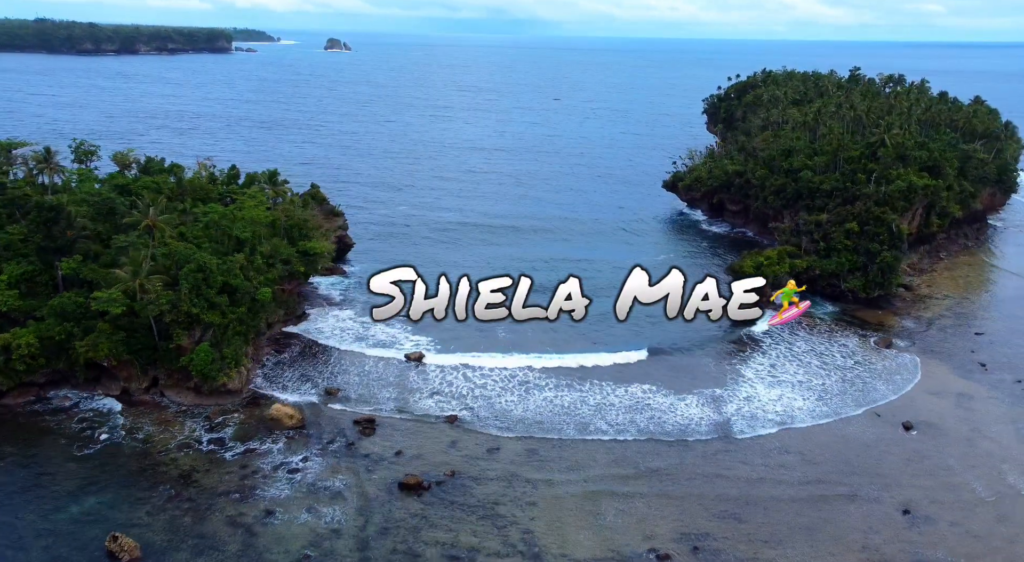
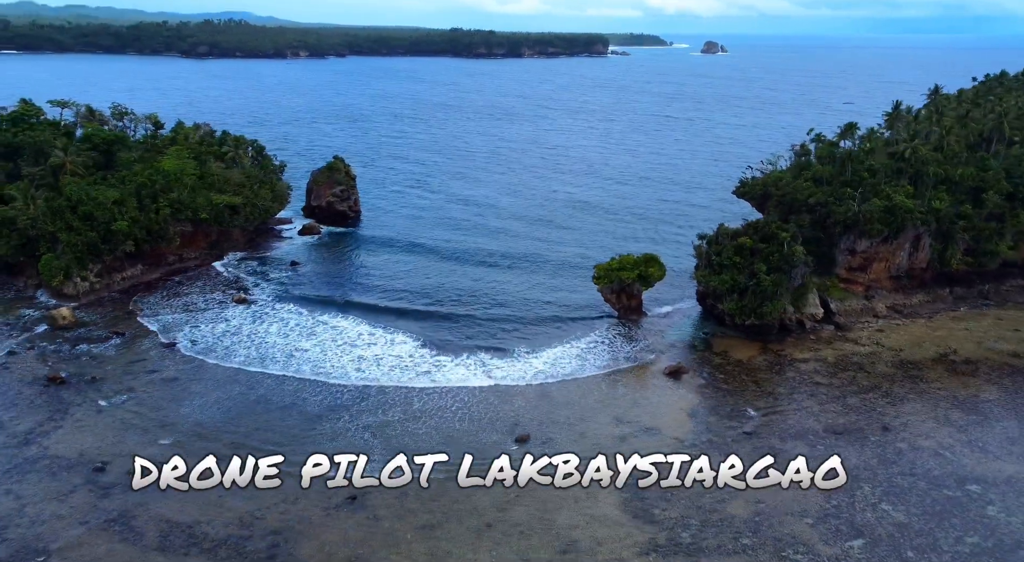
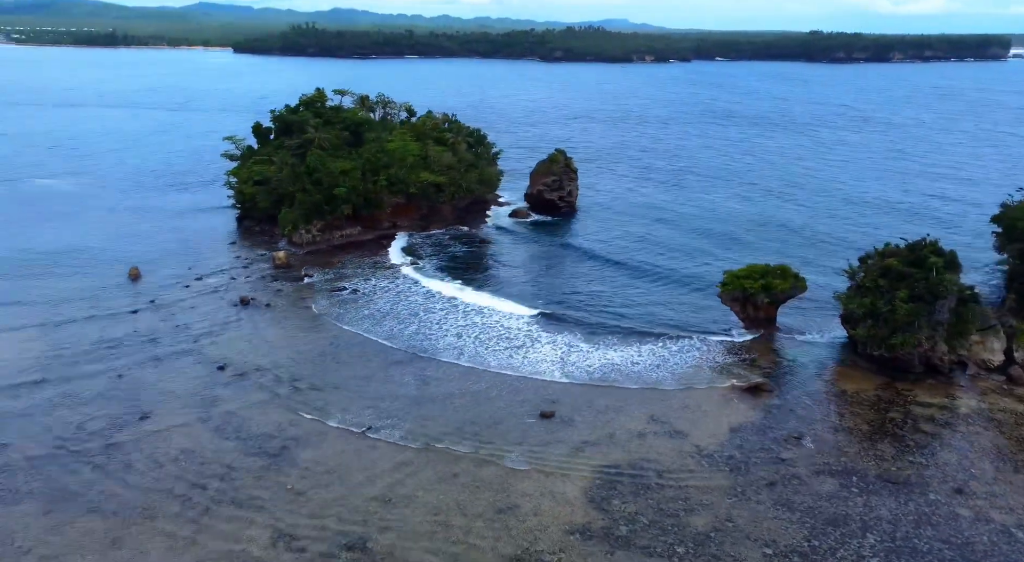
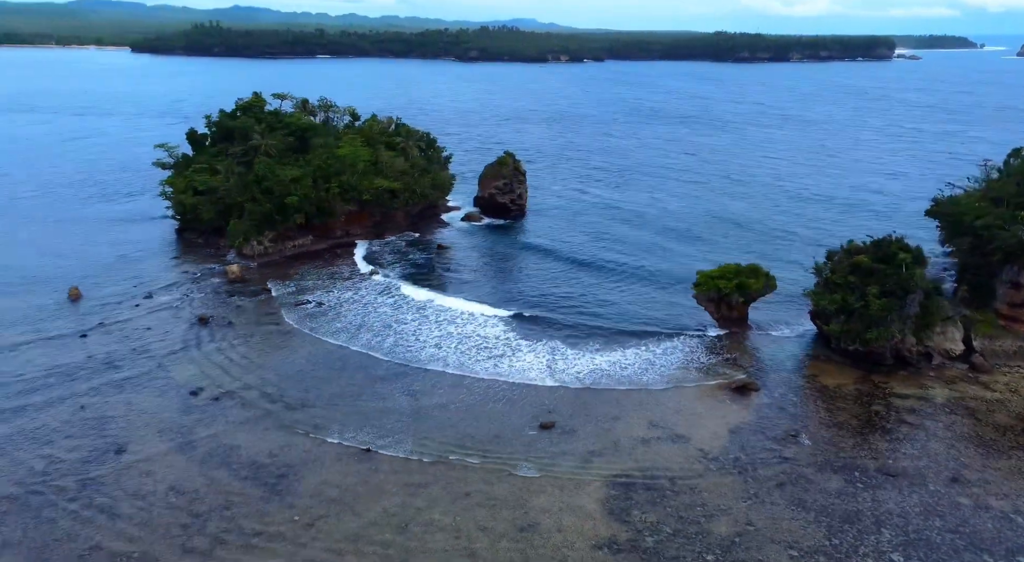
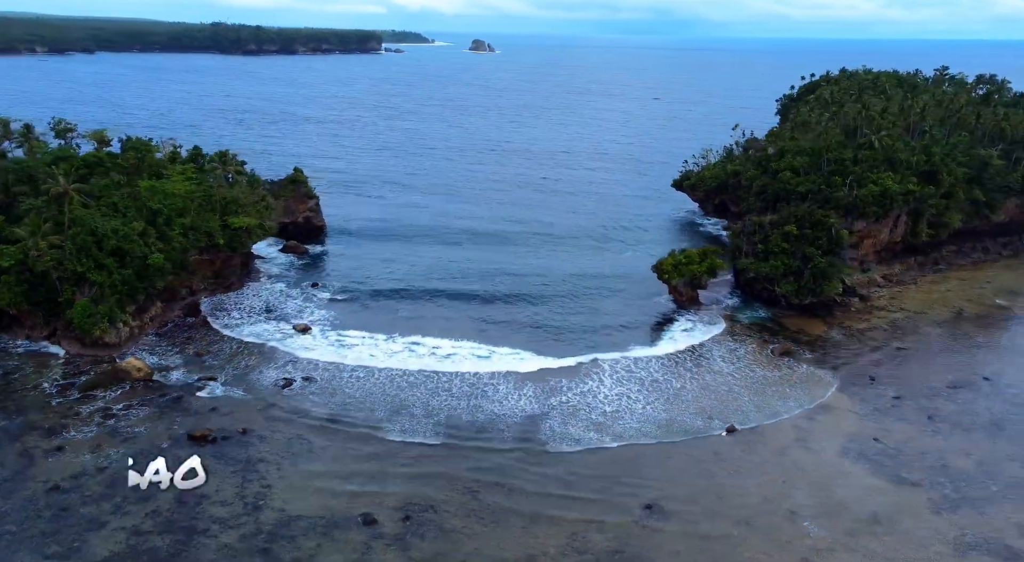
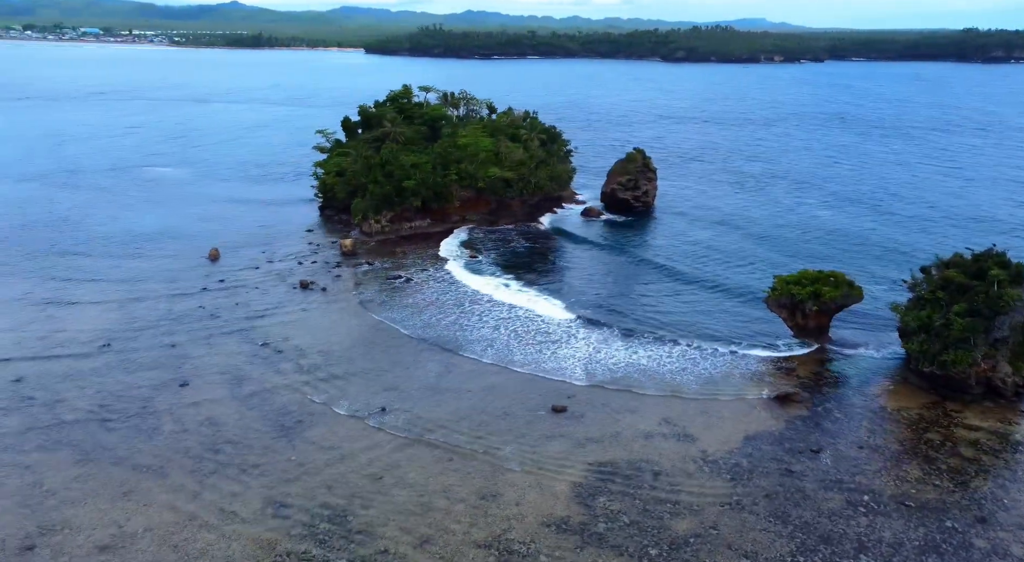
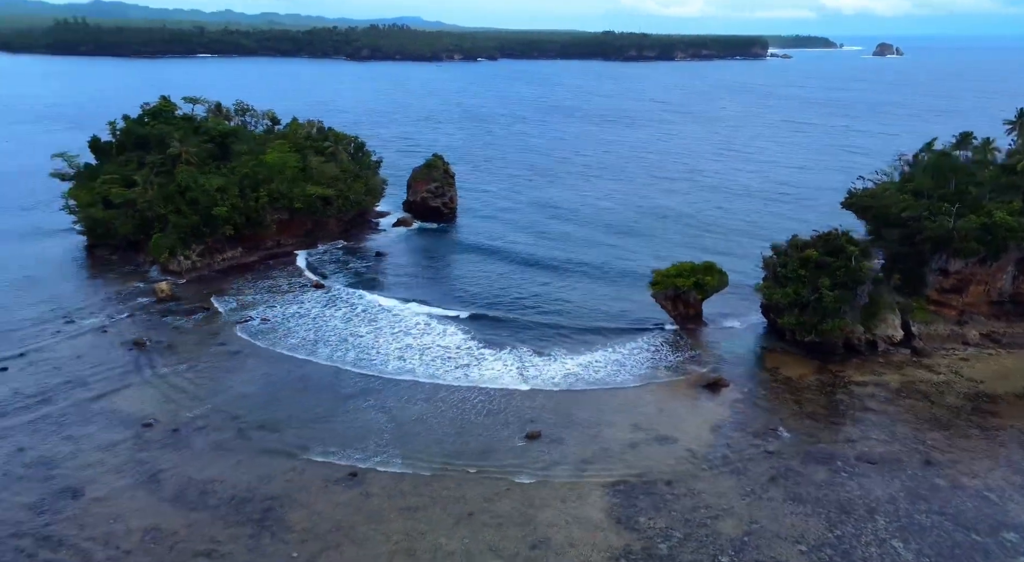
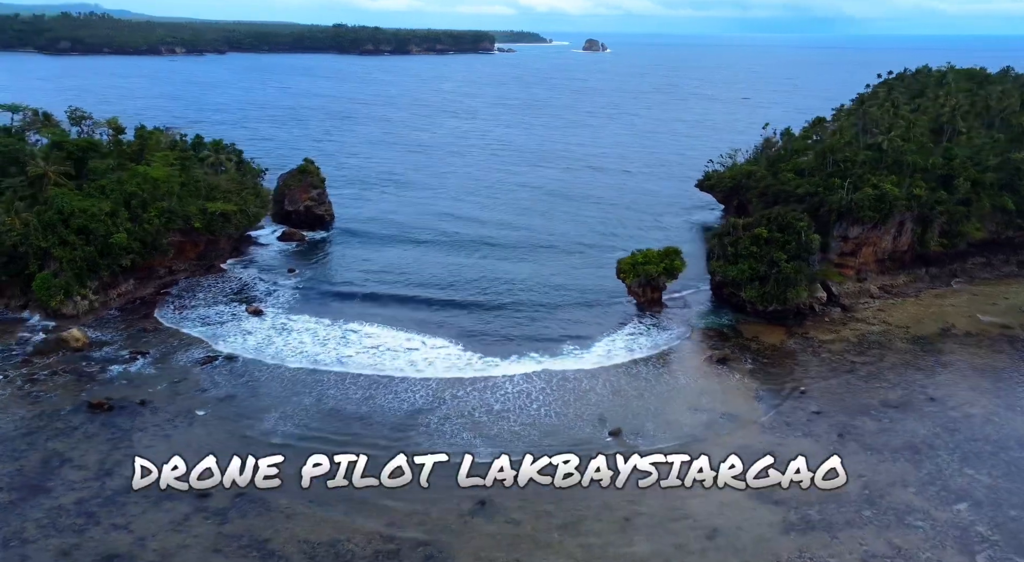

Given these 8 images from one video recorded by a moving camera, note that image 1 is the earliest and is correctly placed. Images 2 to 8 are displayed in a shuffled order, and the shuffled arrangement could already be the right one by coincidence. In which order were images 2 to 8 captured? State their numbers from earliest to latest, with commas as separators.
5, 8, 2, 7, 4, 3, 6
